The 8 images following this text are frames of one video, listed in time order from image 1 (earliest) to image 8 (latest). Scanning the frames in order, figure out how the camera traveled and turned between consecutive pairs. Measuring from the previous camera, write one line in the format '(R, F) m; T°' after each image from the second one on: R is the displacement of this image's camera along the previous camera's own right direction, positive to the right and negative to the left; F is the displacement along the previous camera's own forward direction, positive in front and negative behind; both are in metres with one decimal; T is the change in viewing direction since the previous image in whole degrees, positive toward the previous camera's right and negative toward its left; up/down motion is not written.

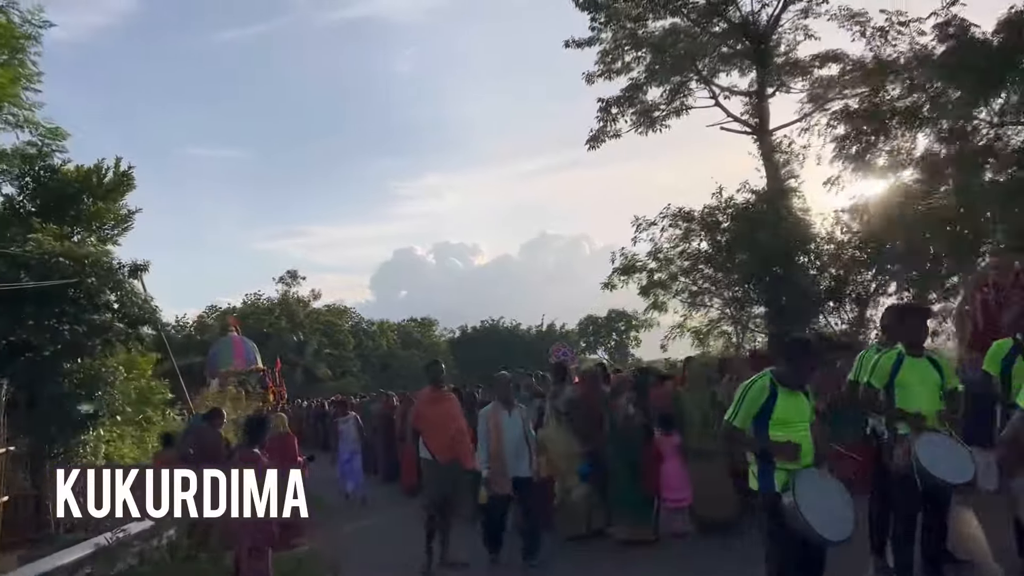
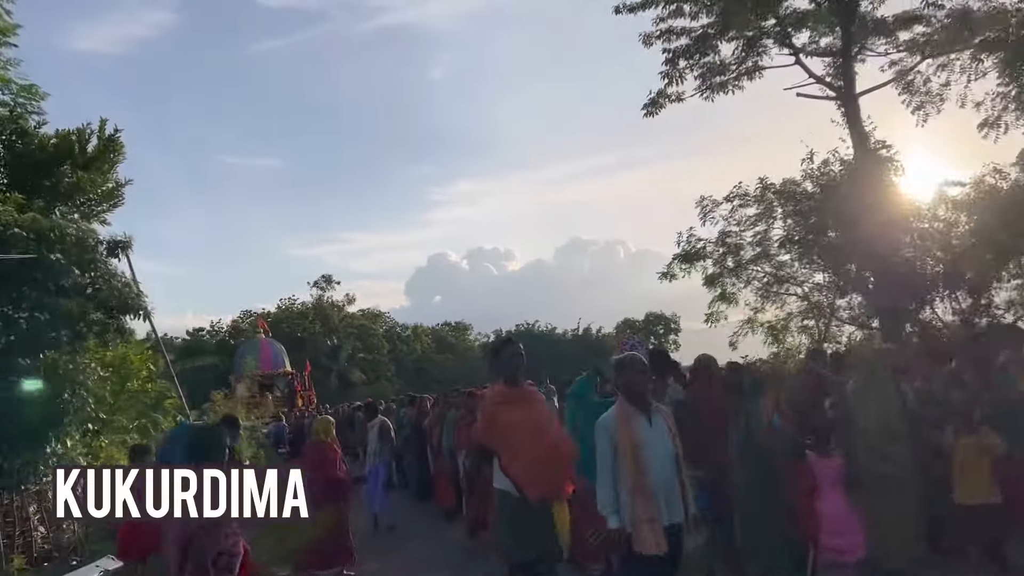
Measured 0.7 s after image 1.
(-0.3, +2.2) m; -2°
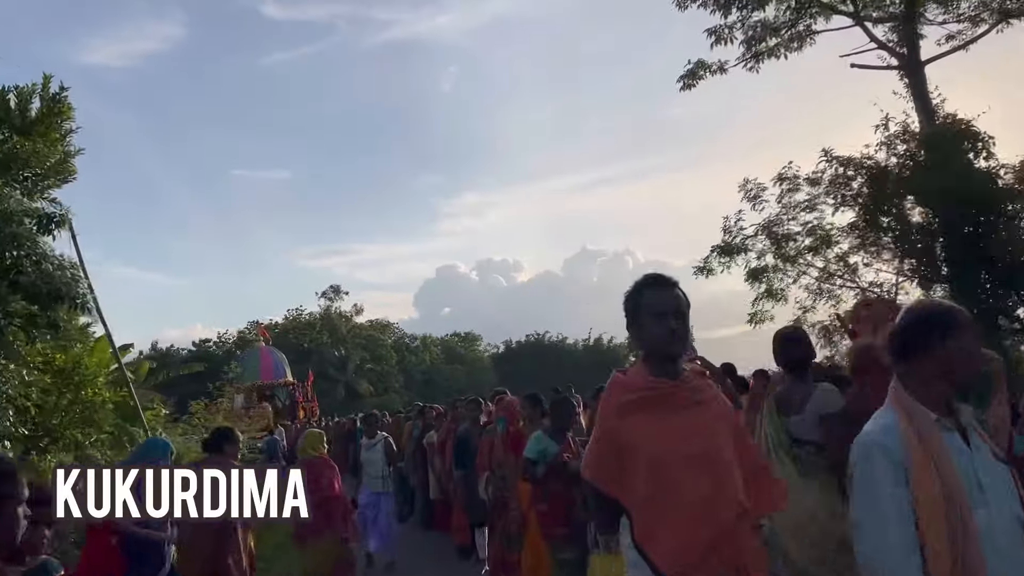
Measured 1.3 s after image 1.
(-0.2, +1.9) m; -1°
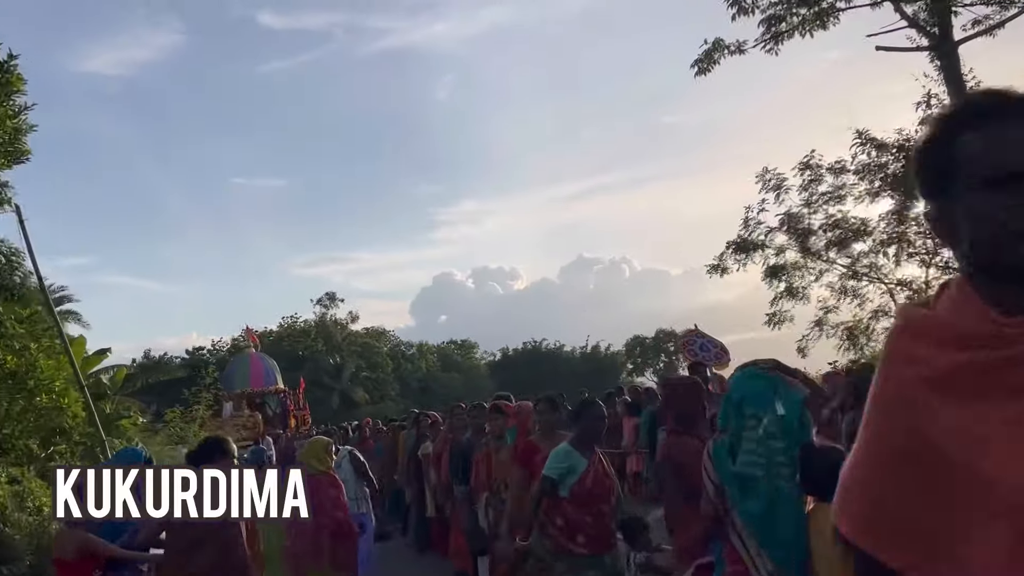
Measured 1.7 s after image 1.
(-0.1, +1.1) m; 0°
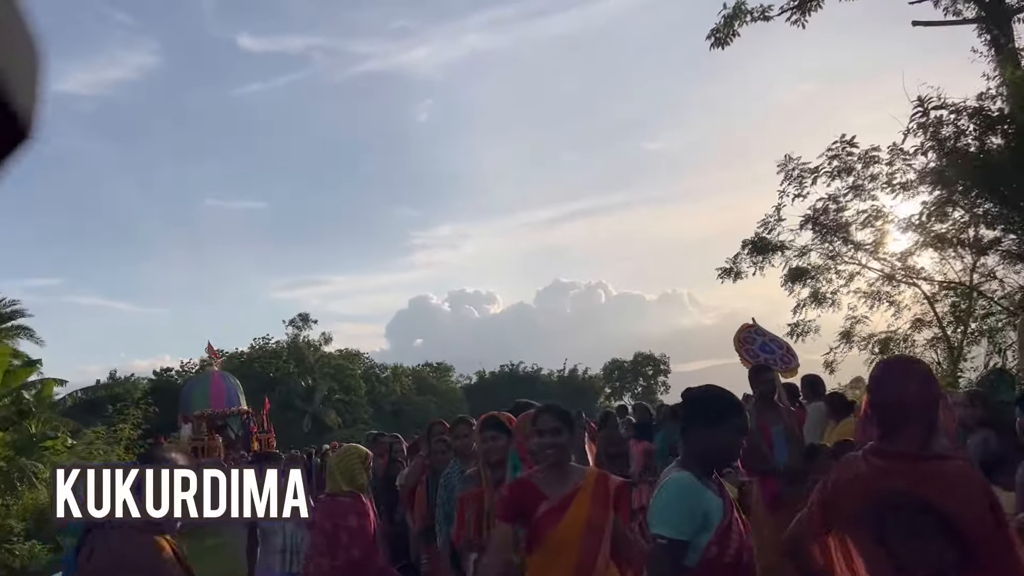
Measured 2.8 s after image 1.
(-0.2, +1.9) m; +2°
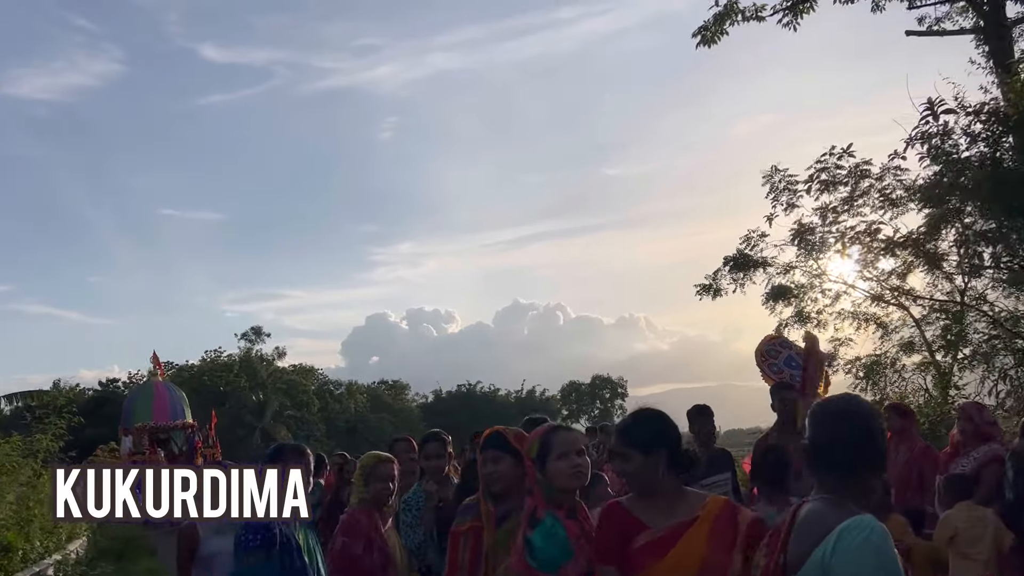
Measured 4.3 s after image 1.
(-0.1, +0.9) m; +3°
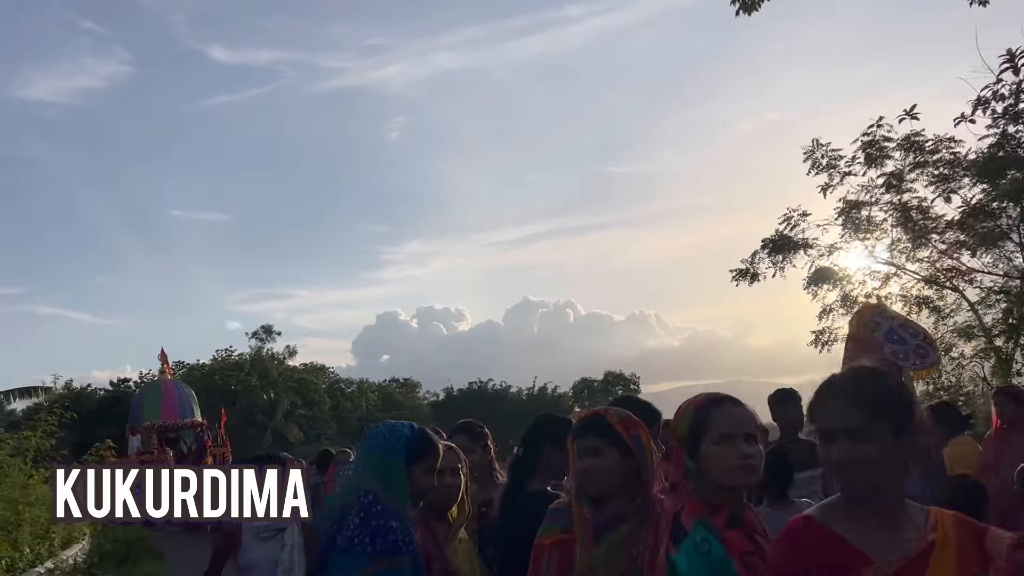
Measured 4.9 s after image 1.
(-0.2, +0.8) m; -1°
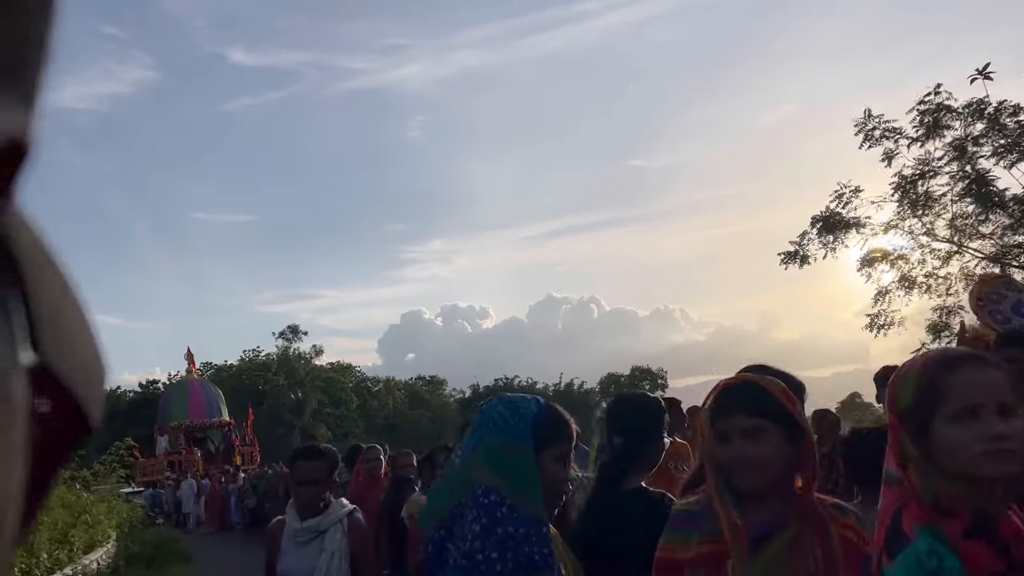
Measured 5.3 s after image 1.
(-0.2, +0.6) m; -2°
